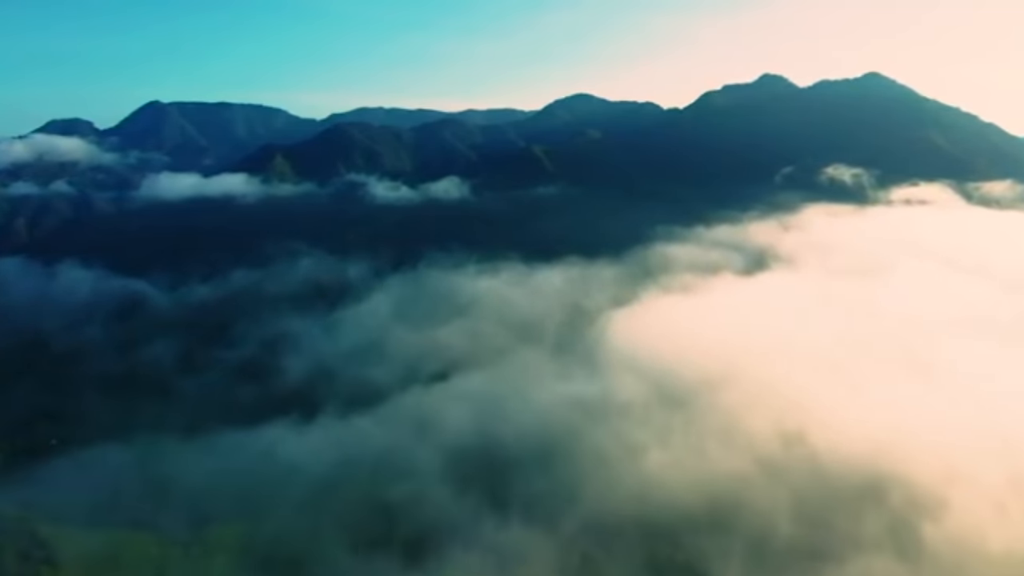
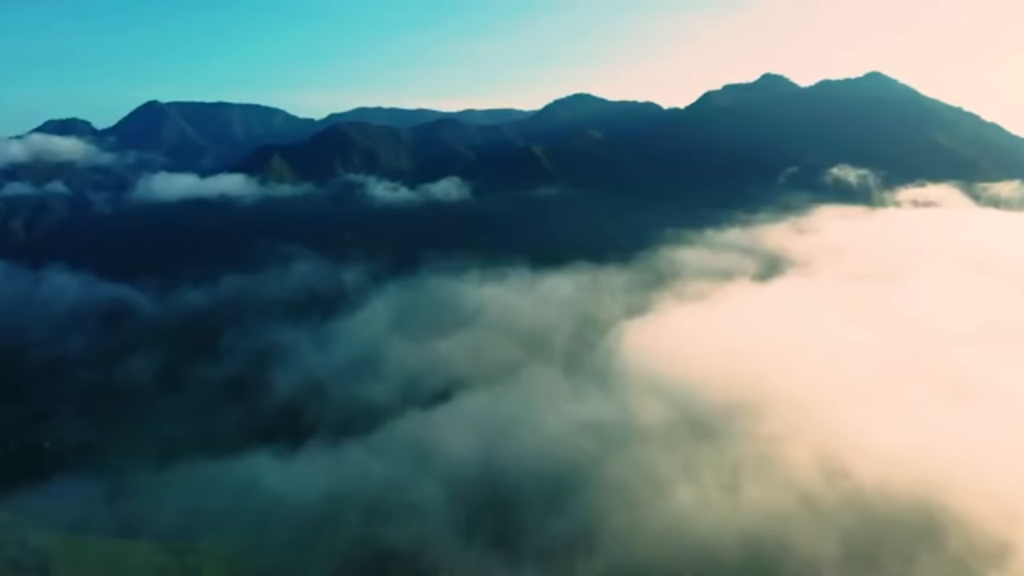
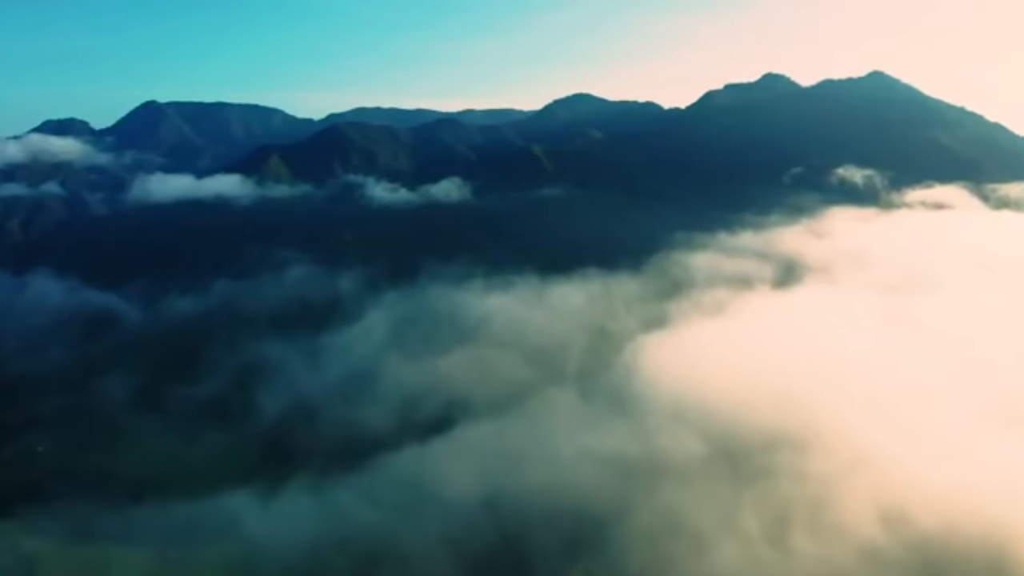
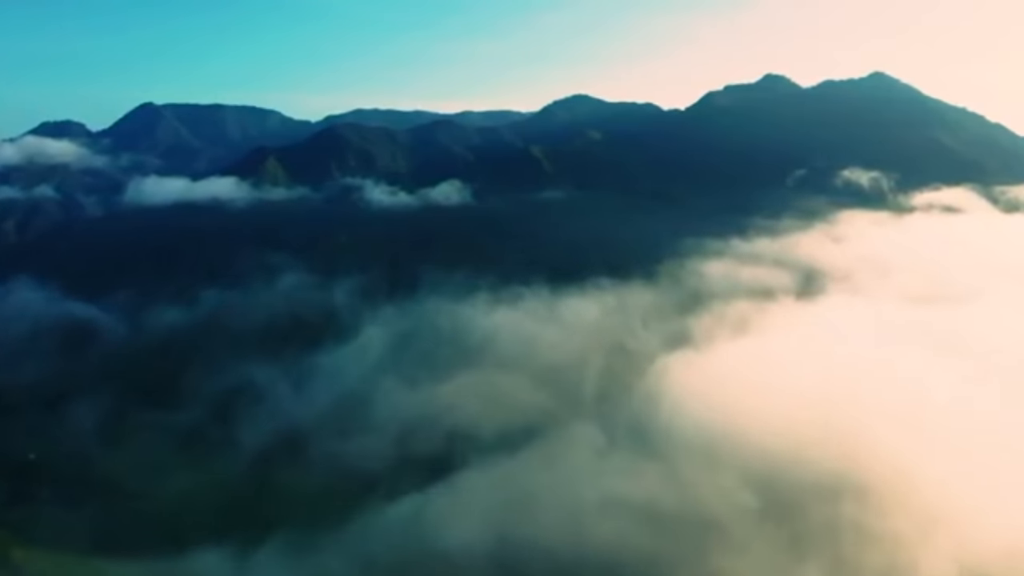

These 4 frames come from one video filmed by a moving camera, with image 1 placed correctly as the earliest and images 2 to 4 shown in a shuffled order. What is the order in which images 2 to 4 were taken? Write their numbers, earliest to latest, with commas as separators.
2, 3, 4
